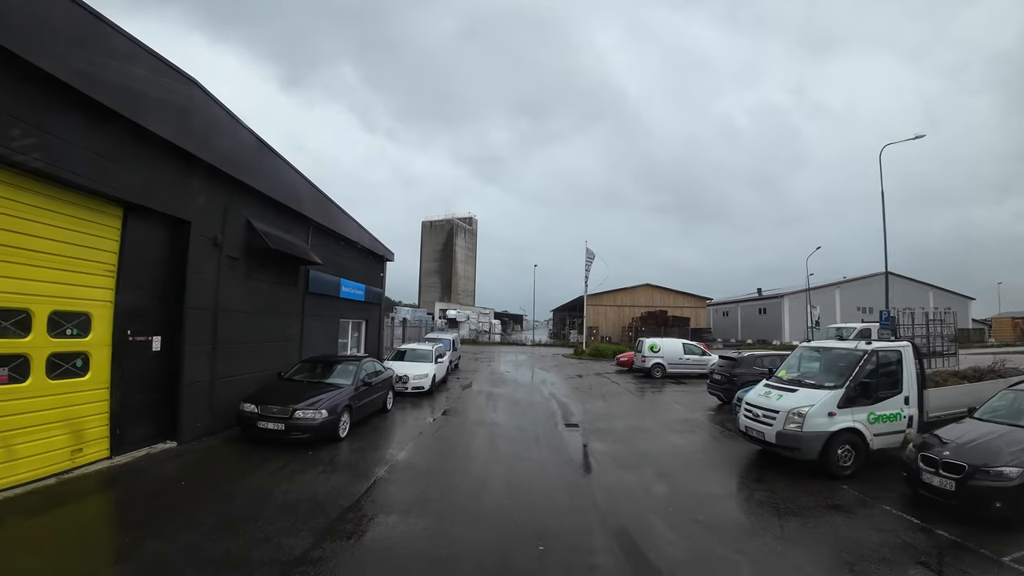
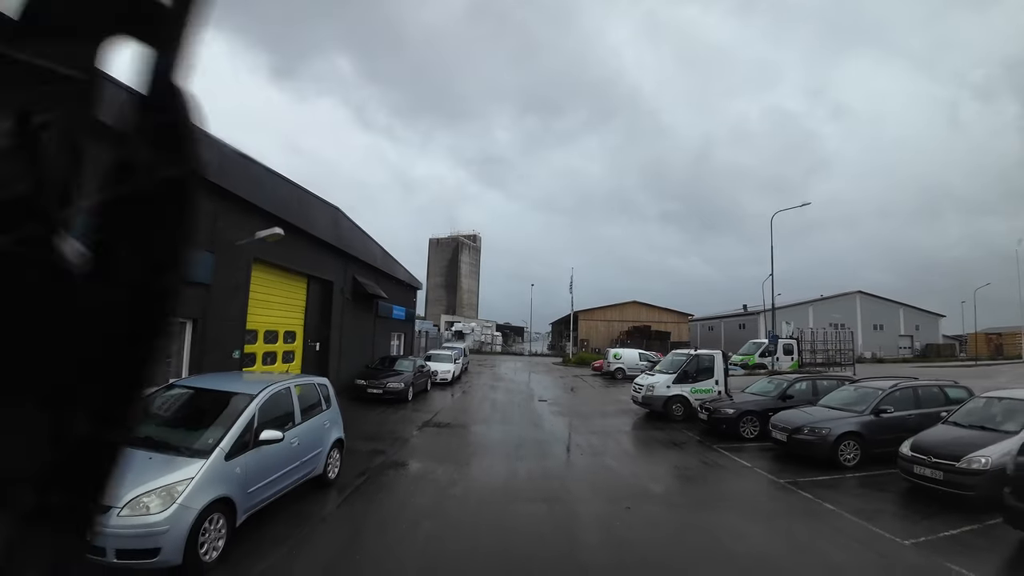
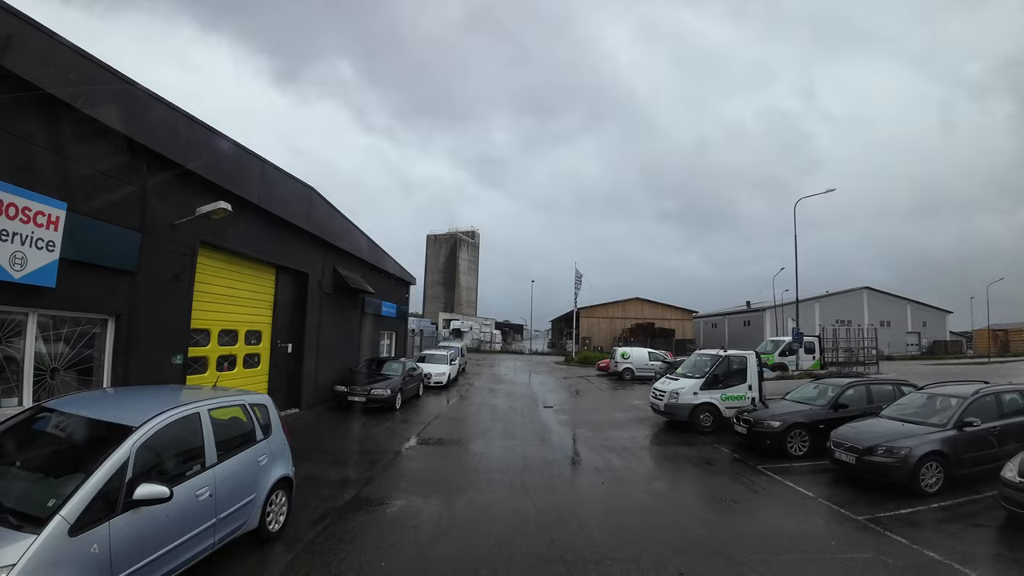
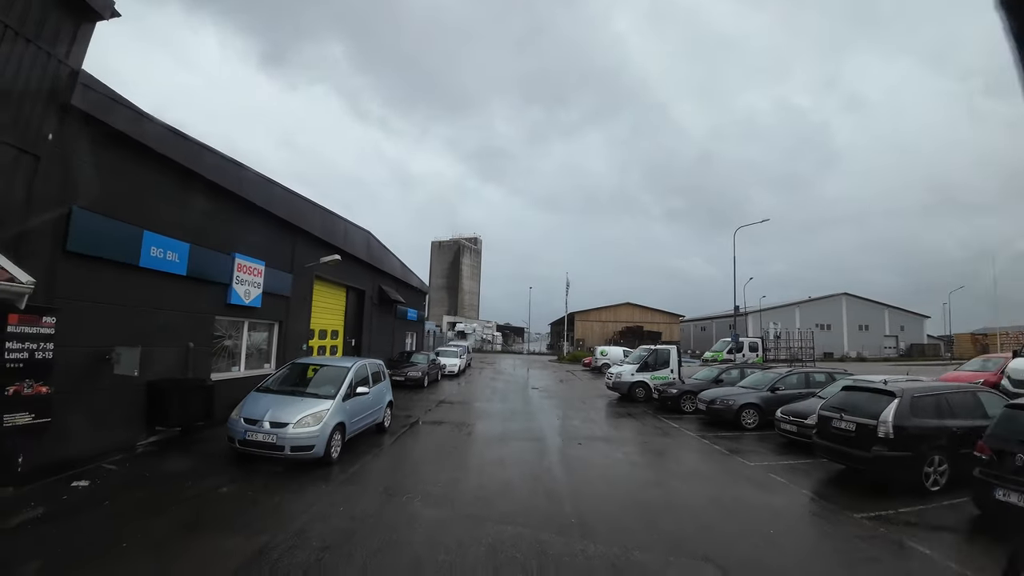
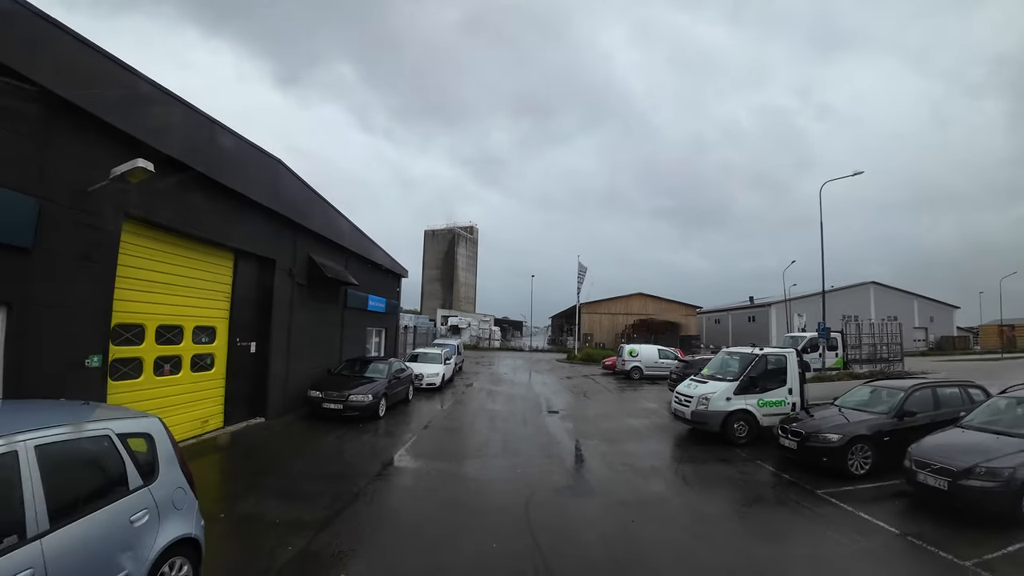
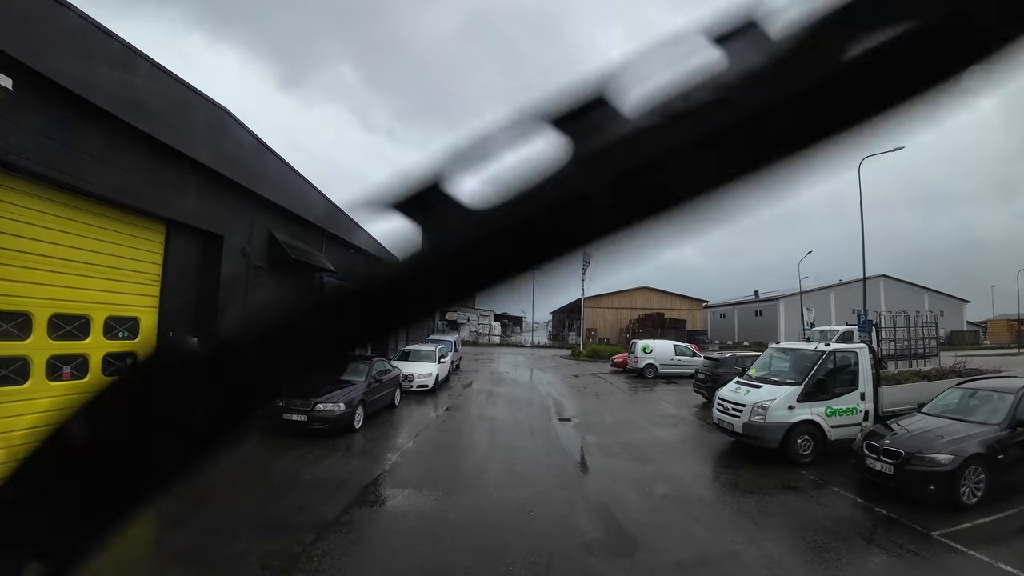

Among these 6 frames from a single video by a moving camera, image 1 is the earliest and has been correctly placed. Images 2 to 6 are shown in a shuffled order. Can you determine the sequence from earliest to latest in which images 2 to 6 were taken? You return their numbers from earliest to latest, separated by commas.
6, 5, 3, 2, 4
